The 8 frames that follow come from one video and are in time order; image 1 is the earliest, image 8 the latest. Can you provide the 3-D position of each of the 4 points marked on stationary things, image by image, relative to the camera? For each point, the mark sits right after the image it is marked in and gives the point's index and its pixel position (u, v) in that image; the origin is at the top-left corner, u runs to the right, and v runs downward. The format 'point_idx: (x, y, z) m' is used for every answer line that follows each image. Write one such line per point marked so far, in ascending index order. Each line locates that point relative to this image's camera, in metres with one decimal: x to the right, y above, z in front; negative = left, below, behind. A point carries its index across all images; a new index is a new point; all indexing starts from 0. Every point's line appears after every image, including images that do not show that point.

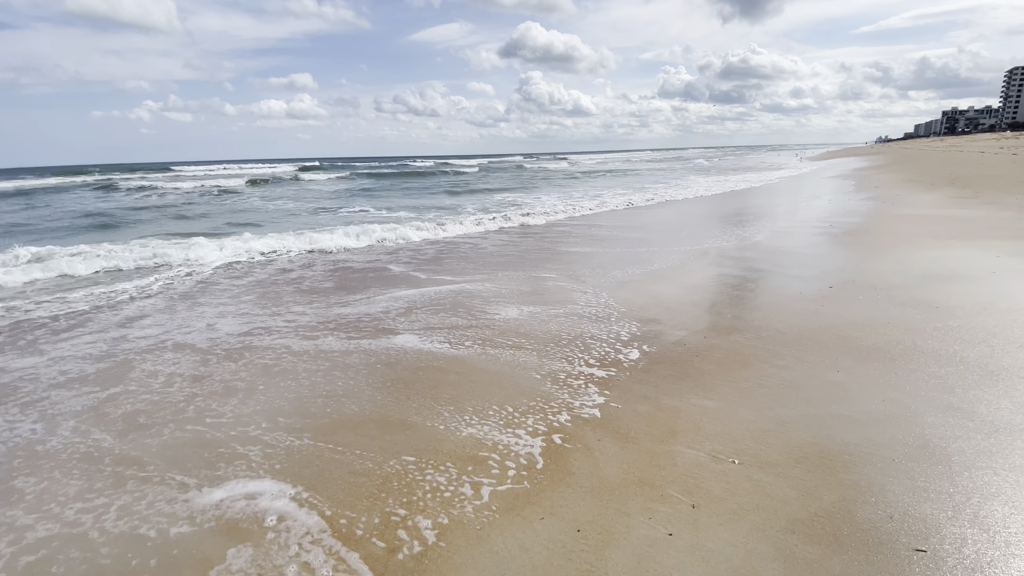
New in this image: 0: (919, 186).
0: (+12.7, +3.0, +14.7) m
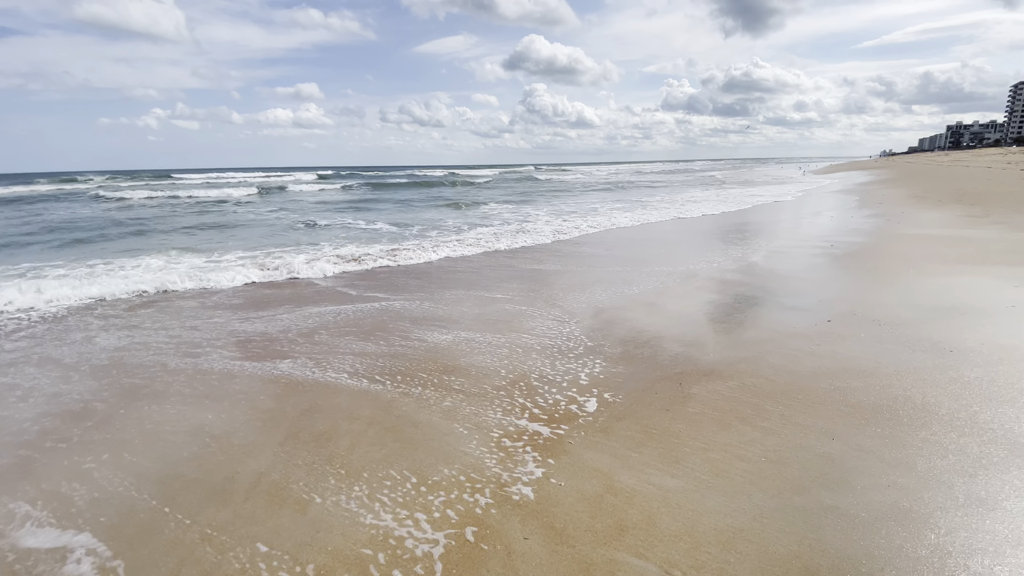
0: (+12.3, +2.4, +14.1) m
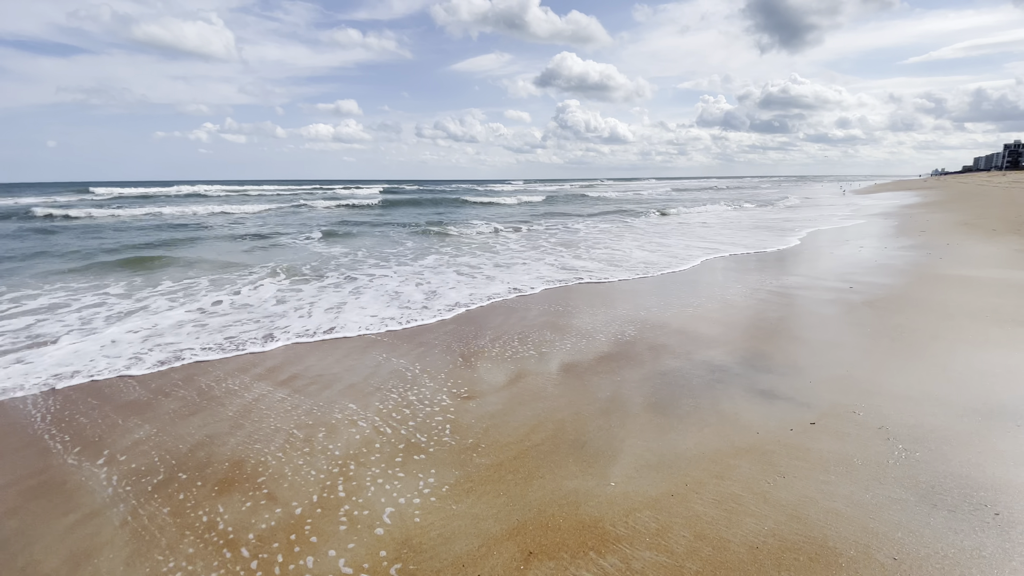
0: (+11.7, +1.3, +12.0) m
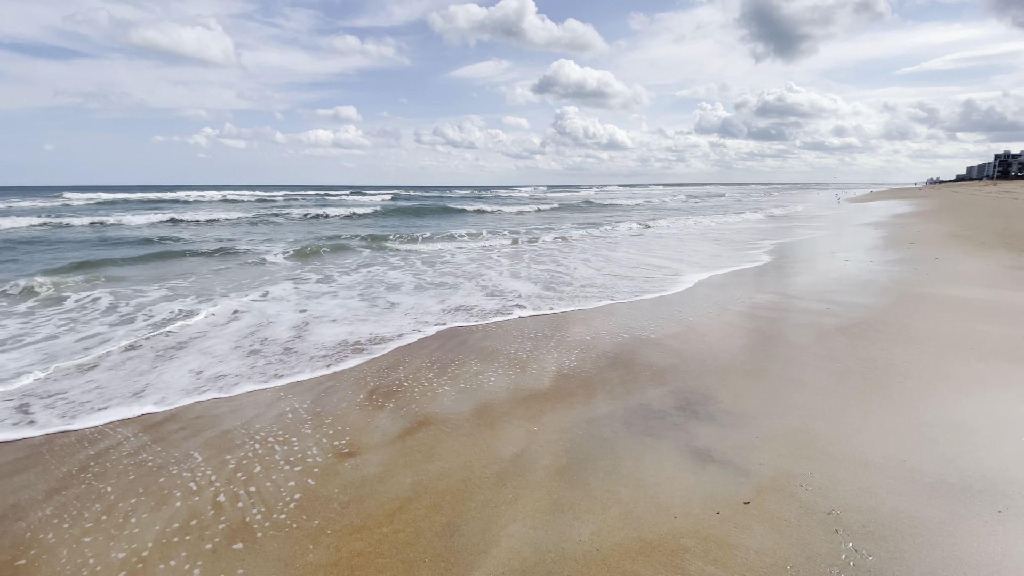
0: (+10.9, +0.9, +11.4) m
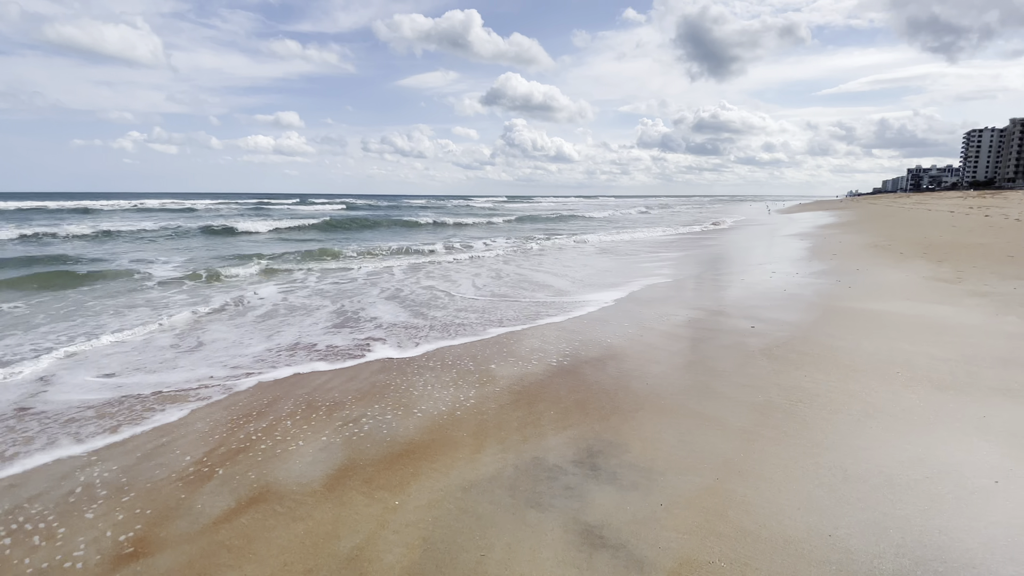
0: (+9.1, +0.6, +11.7) m
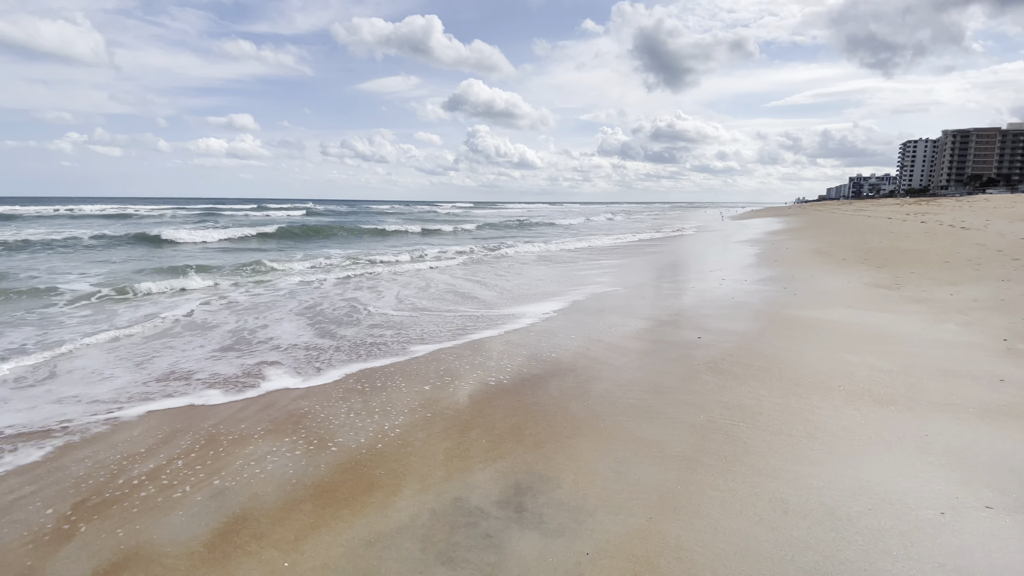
0: (+8.0, +0.5, +12.0) m
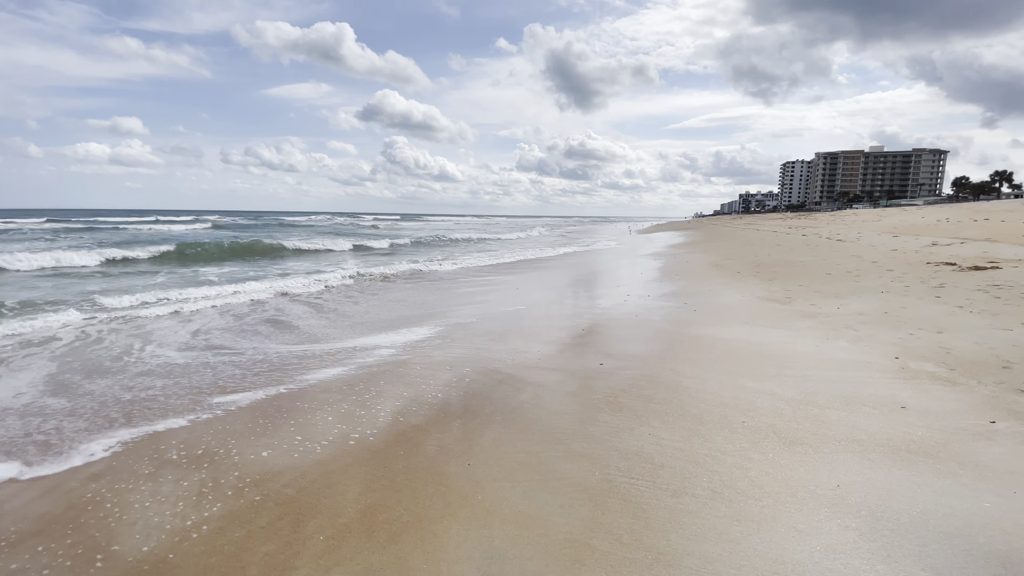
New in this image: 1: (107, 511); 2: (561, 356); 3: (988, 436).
0: (+5.6, +0.2, +12.4) m
1: (-2.7, -1.5, +3.3) m
2: (+0.7, -0.9, +6.6) m
3: (+3.4, -1.0, +3.4) m
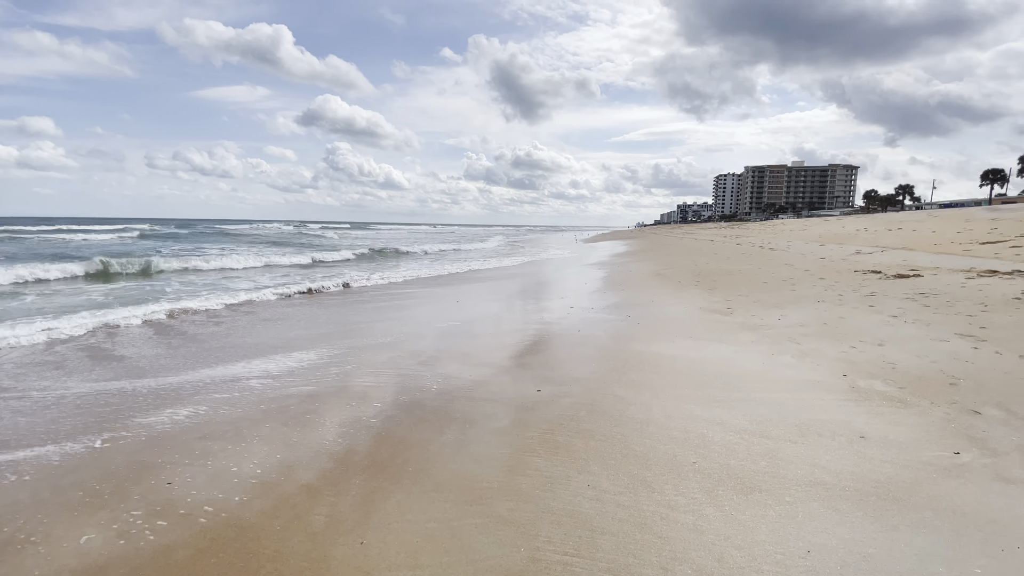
0: (+4.0, -0.1, +12.2) m
1: (-3.2, -1.6, +2.3) m
2: (-0.2, -1.1, +5.9) m
3: (+2.8, -1.2, +3.0) m
